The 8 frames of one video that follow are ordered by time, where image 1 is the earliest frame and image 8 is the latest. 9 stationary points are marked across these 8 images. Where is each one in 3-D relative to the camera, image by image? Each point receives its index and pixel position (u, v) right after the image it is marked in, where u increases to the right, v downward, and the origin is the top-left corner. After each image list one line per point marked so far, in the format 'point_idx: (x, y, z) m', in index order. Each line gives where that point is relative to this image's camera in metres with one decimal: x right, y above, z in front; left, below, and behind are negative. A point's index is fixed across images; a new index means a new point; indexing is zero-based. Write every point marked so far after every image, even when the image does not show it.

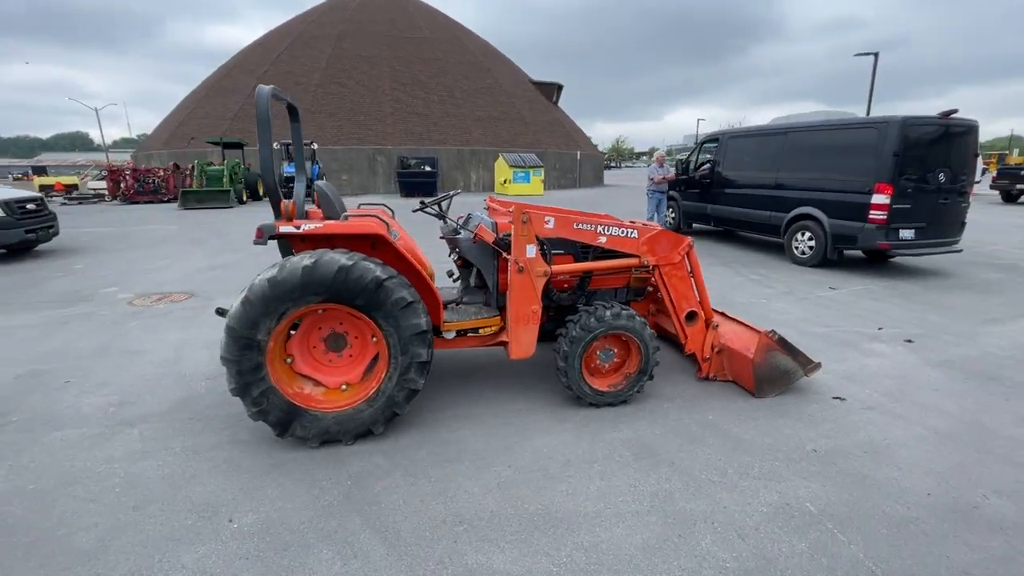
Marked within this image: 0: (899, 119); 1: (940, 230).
0: (+6.1, +2.7, +7.5) m
1: (+7.2, +1.0, +8.0) m
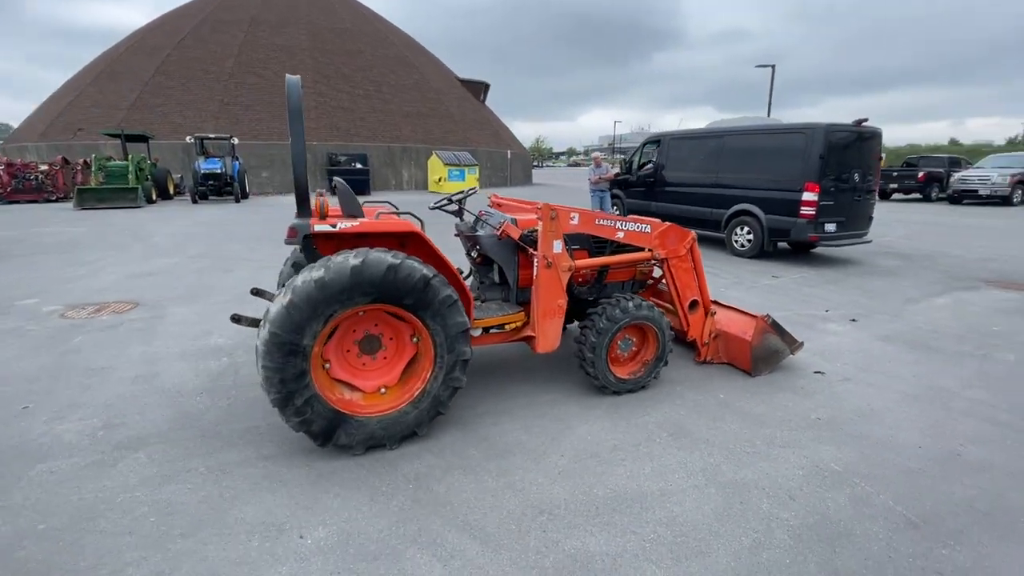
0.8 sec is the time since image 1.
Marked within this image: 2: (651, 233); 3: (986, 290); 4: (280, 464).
0: (+5.6, +2.9, +8.5) m
1: (+6.6, +1.2, +9.2) m
2: (+1.2, +0.5, +4.0) m
3: (+7.4, 0.0, +7.5) m
4: (-1.4, -1.1, +3.0) m
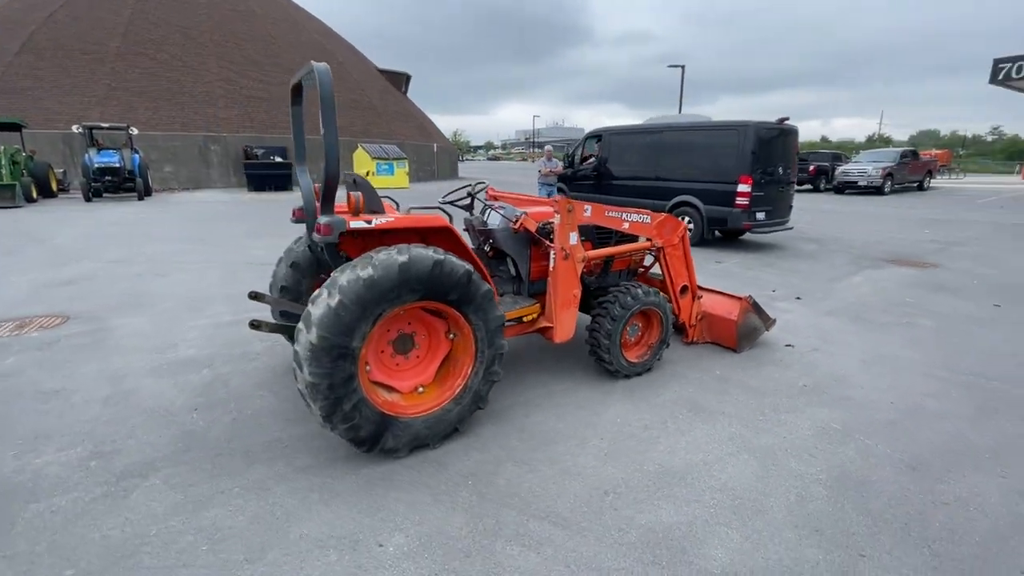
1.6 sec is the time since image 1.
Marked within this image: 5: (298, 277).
0: (+4.7, +3.2, +9.3) m
1: (+5.7, +1.6, +10.2) m
2: (+1.2, +0.6, +4.2) m
3: (+6.8, +0.4, +8.7) m
4: (-1.1, -1.1, +2.8) m
5: (-1.7, +0.1, +3.9) m
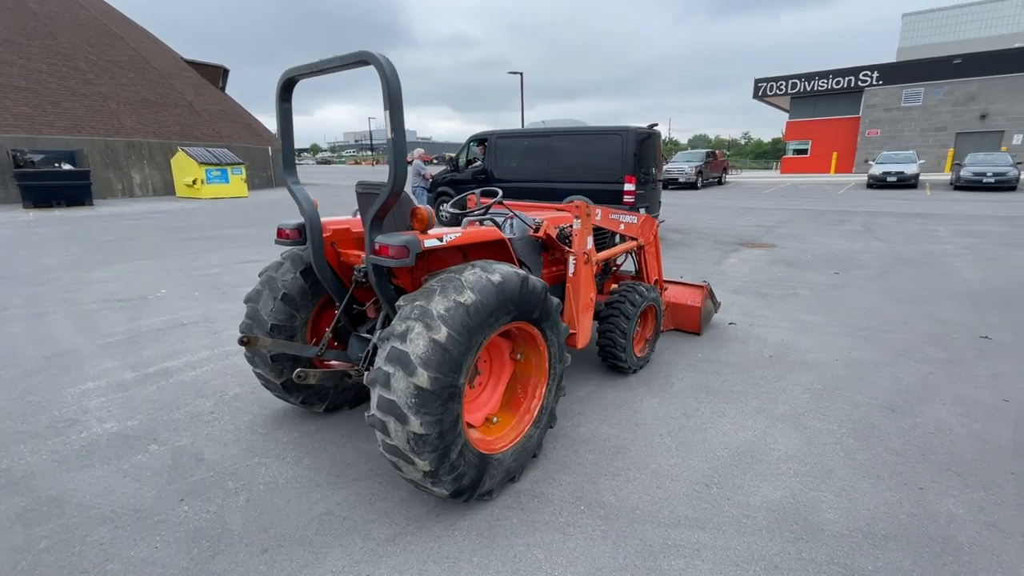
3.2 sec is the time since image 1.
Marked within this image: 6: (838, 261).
0: (+2.6, +3.5, +10.4) m
1: (+3.4, +1.9, +11.5) m
2: (+1.2, +0.6, +4.5) m
3: (+5.1, +0.8, +10.4) m
4: (-0.5, -1.3, +2.4) m
5: (-1.5, -0.2, +3.2) m
6: (+6.1, +0.5, +9.0) m
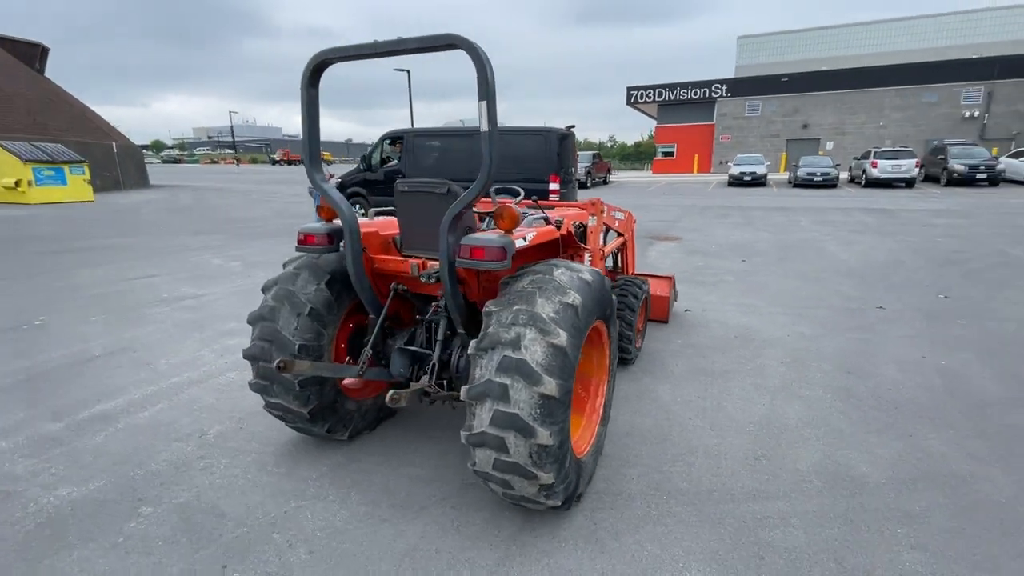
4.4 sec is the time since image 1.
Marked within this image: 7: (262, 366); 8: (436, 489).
0: (+0.9, +3.6, +10.7) m
1: (+1.5, +2.1, +12.0) m
2: (+1.1, +0.7, +4.6) m
3: (+3.4, +1.1, +11.4) m
4: (+0.1, -1.3, +2.3) m
5: (-1.1, -0.2, +2.8) m
6: (+4.8, +0.8, +10.2) m
7: (-1.4, -0.5, +2.7) m
8: (-0.4, -1.2, +2.8) m
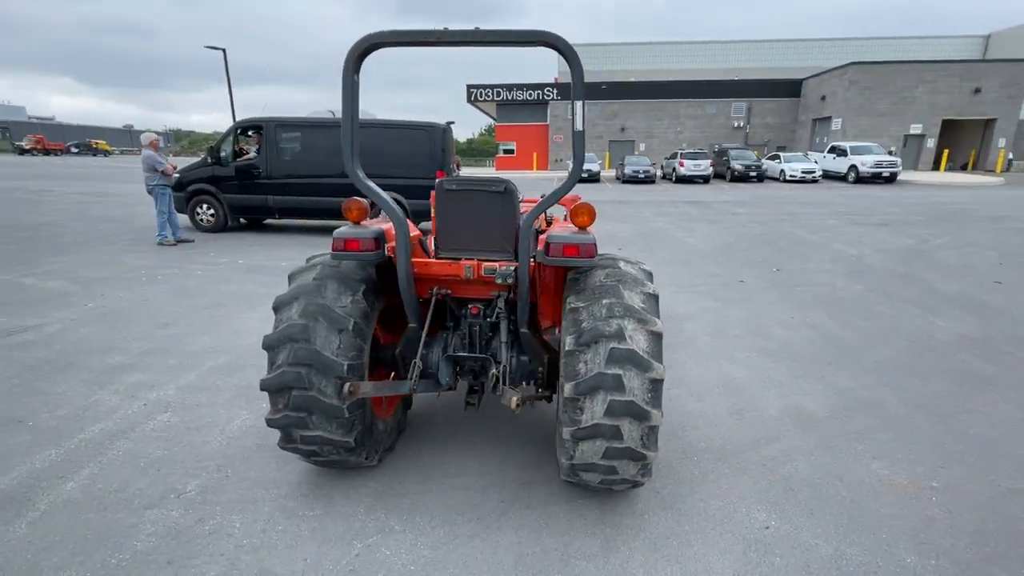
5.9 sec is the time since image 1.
0: (-1.7, +3.6, +10.6) m
1: (-1.5, +2.2, +12.0) m
2: (+0.6, +0.8, +4.9) m
3: (+0.6, +1.3, +12.0) m
4: (+0.6, -1.3, +2.4) m
5: (-0.8, -0.3, +2.5) m
6: (+2.3, +1.2, +11.4) m
7: (-1.0, -0.5, +2.3) m
8: (-0.1, -1.2, +2.7) m
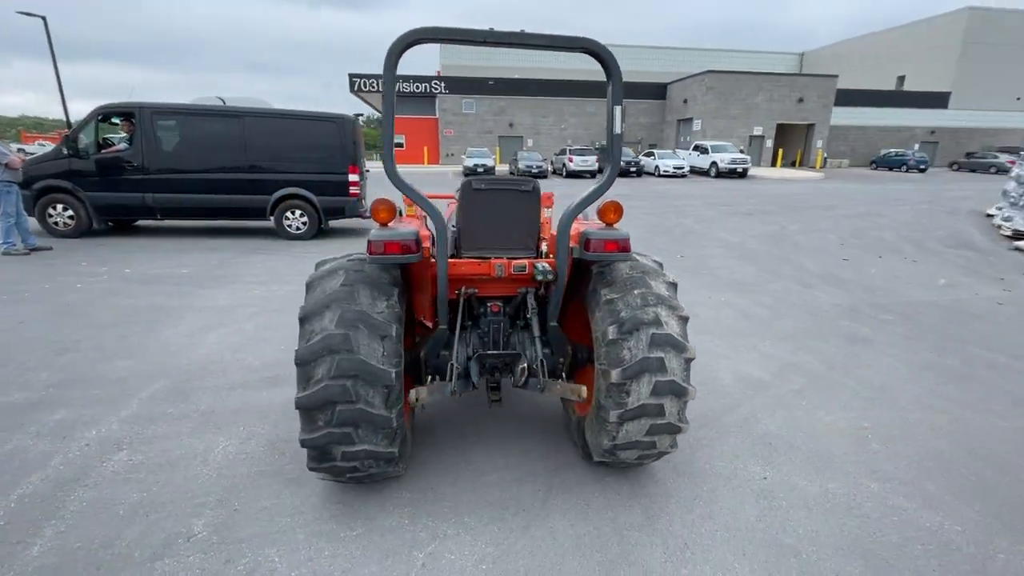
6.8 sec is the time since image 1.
0: (-3.5, +3.6, +10.0) m
1: (-3.6, +2.2, +11.5) m
2: (+0.2, +0.8, +5.1) m
3: (-1.5, +1.4, +12.0) m
4: (+0.9, -1.2, +2.7) m
5: (-0.6, -0.3, +2.4) m
6: (+0.3, +1.3, +11.8) m
7: (-0.8, -0.6, +2.2) m
8: (+0.1, -1.1, +2.8) m
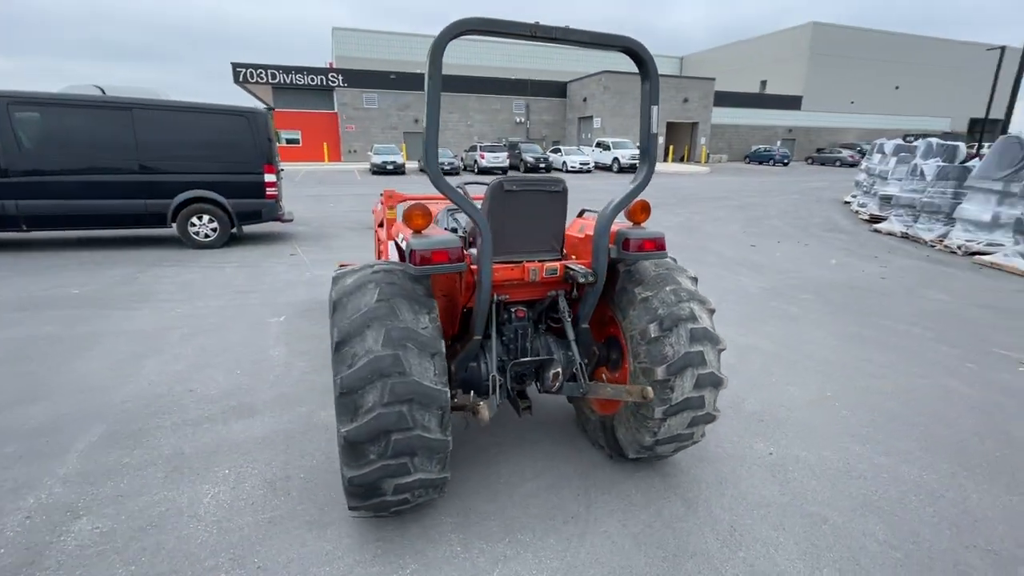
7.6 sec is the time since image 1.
0: (-4.9, +3.4, +9.1) m
1: (-5.1, +1.9, +10.5) m
2: (-0.1, +0.8, +5.0) m
3: (-3.1, +1.3, +11.4) m
4: (+1.1, -1.2, +2.8) m
5: (-0.3, -0.4, +2.2) m
6: (-1.3, +1.4, +11.6) m
7: (-0.5, -0.6, +2.0) m
8: (+0.3, -1.2, +2.8) m
